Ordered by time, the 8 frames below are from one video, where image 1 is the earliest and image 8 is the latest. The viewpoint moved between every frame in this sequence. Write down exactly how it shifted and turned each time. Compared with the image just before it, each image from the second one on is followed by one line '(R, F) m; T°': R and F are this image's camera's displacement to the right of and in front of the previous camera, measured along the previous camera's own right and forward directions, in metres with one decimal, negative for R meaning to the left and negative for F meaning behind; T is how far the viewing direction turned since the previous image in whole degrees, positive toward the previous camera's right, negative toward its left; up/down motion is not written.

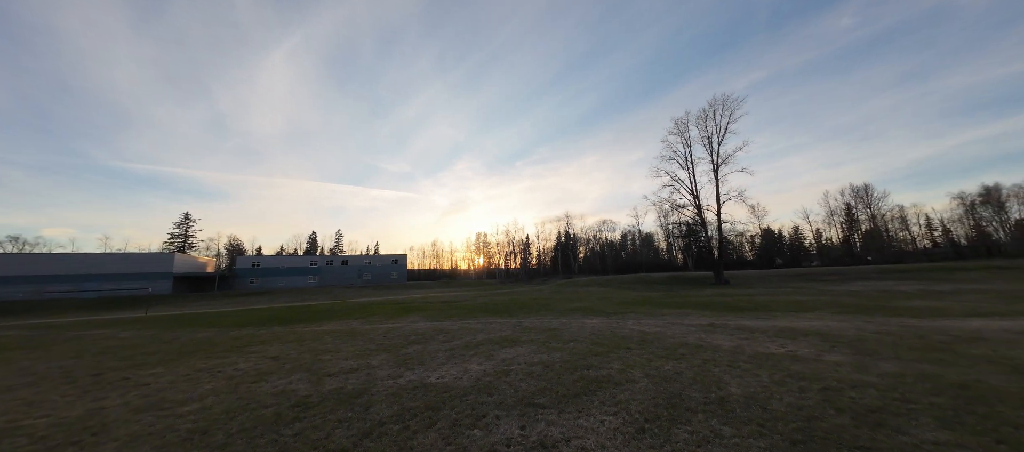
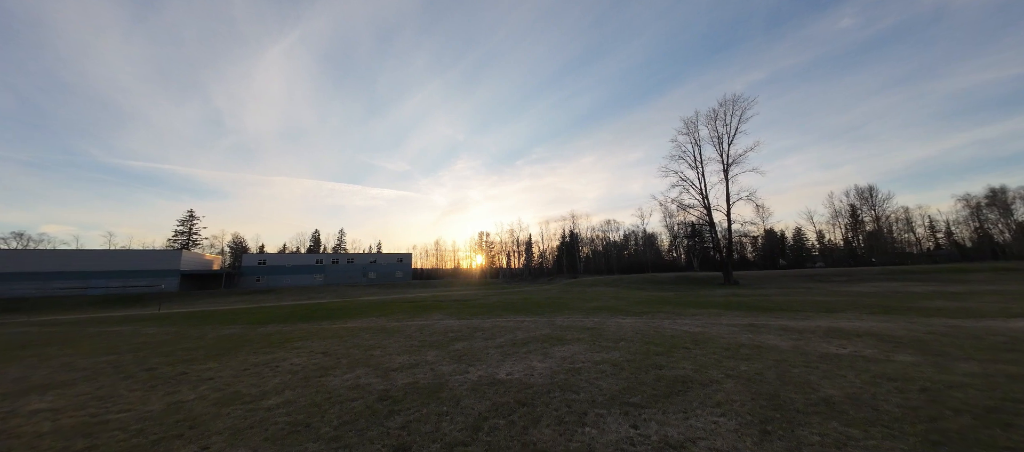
(-1.4, +0.1) m; 0°
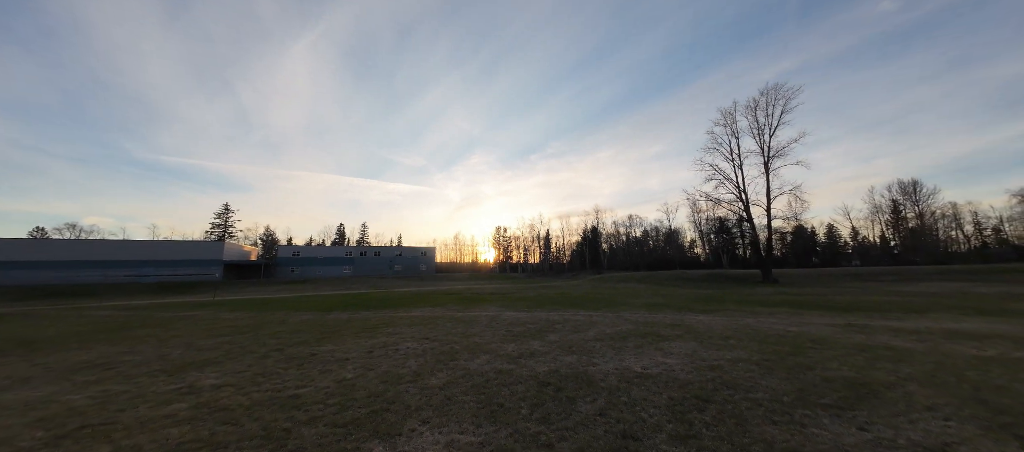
(-2.5, 0.0) m; -3°
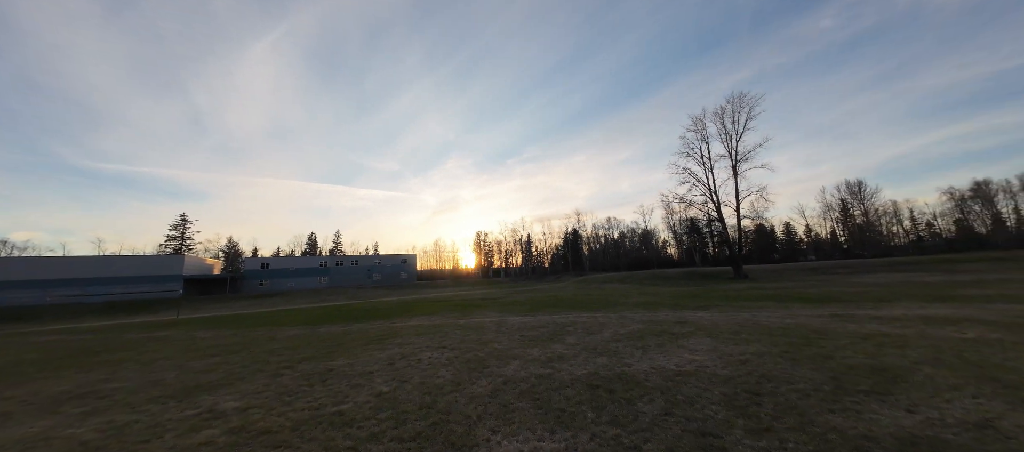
(-1.2, +0.1) m; +4°
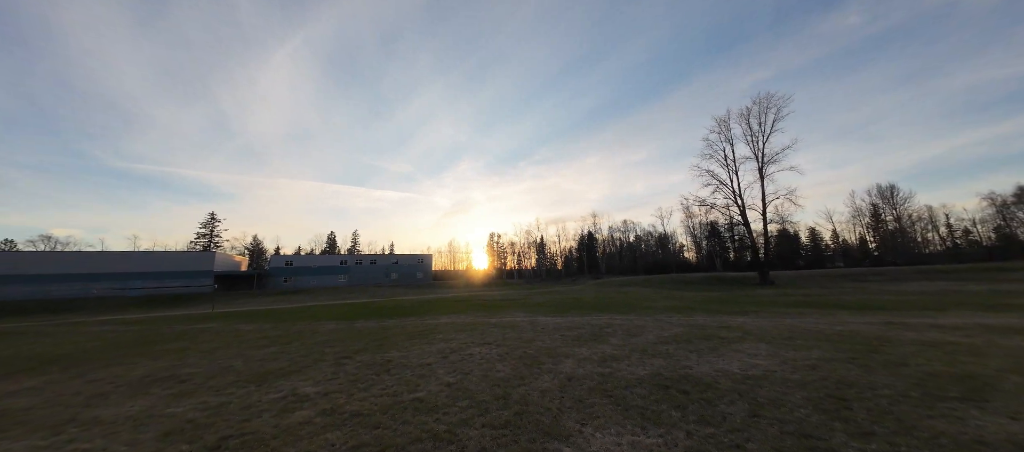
(-1.0, -0.1) m; -2°
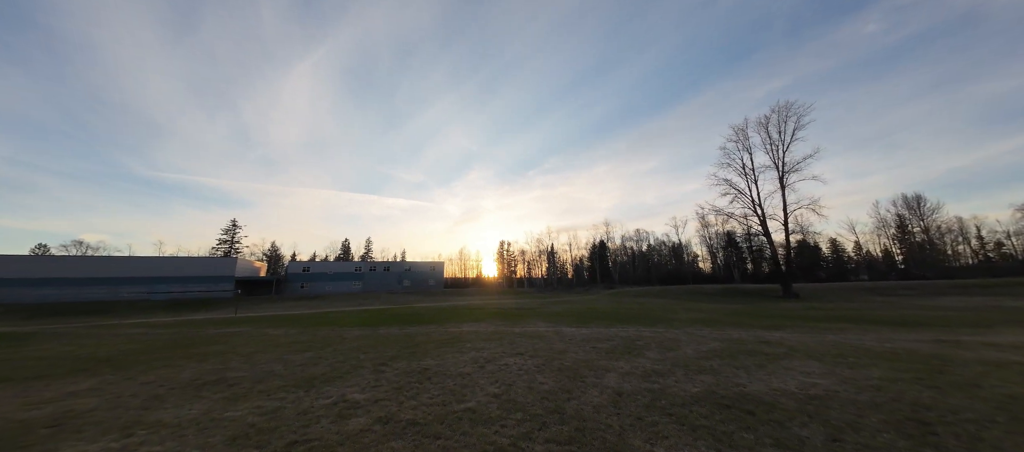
(-0.7, 0.0) m; -2°
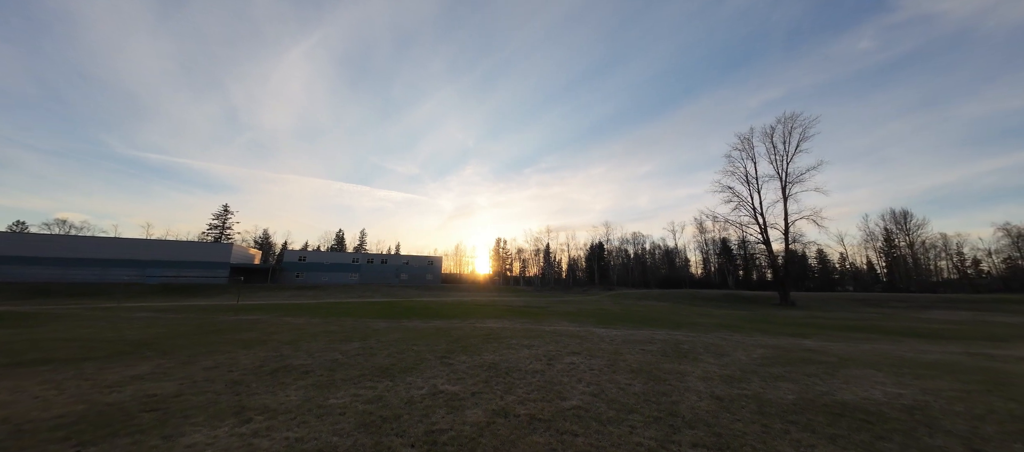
(-2.2, +0.1) m; +1°
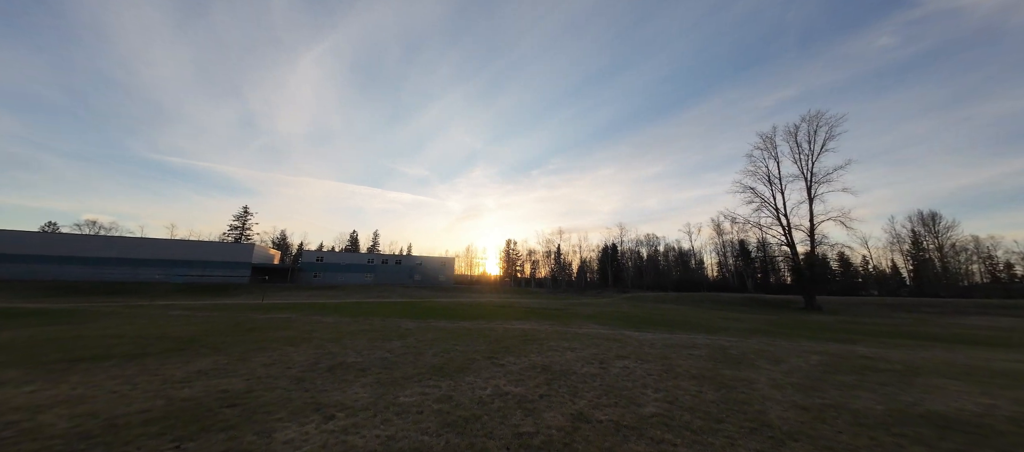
(-1.1, +0.1) m; -2°
